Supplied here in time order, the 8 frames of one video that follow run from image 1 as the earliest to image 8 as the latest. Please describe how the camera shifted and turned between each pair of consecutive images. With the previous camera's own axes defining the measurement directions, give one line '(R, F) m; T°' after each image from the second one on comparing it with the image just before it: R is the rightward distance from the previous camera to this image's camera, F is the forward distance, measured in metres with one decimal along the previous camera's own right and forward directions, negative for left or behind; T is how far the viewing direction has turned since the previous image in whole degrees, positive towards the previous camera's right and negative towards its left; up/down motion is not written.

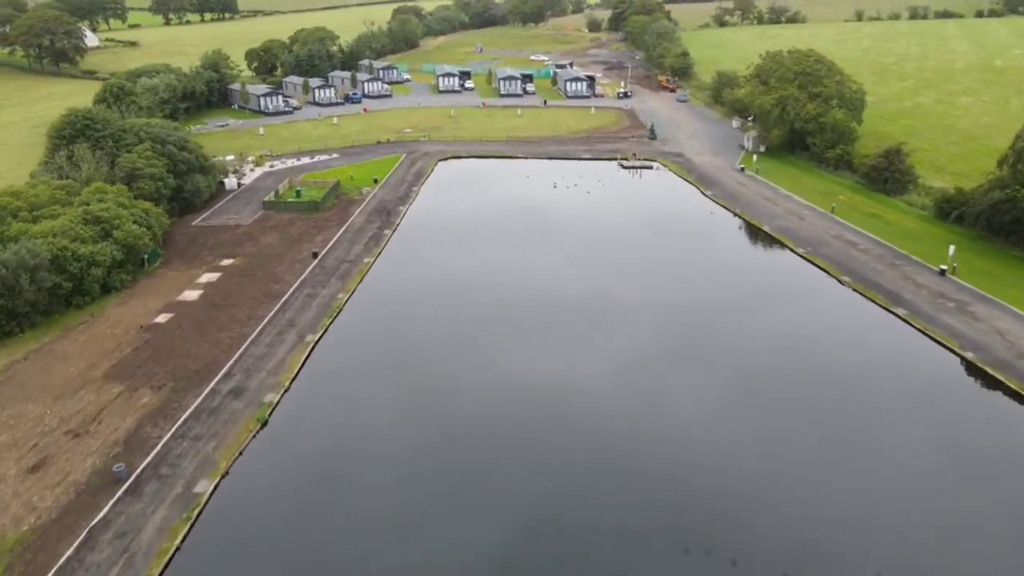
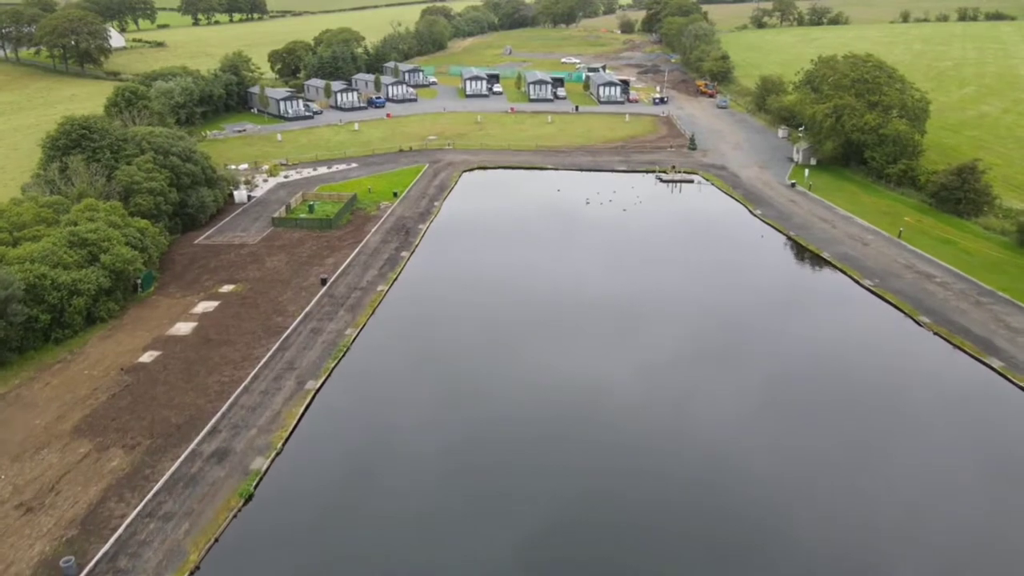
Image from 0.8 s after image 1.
(-0.2, +4.6) m; -2°
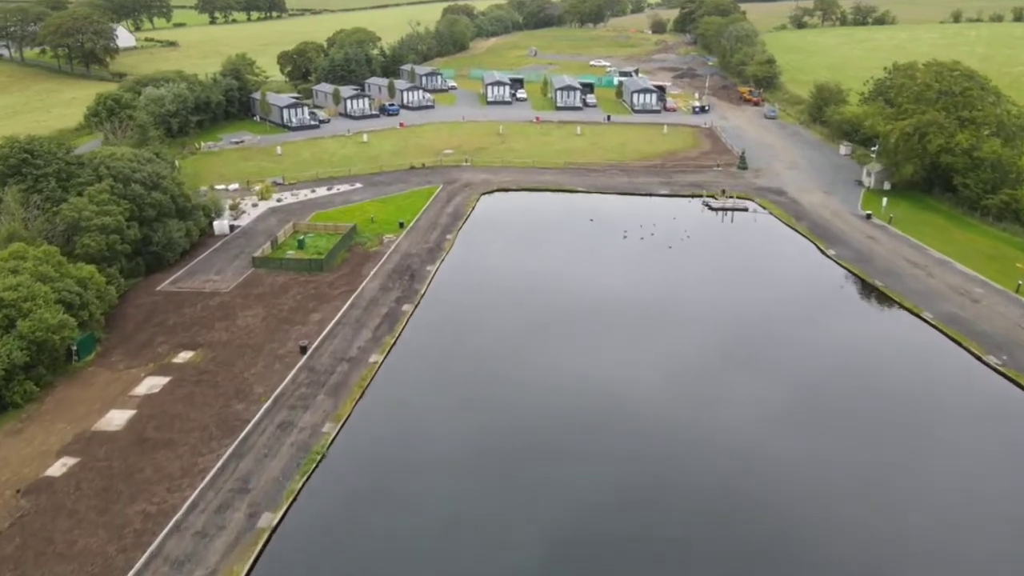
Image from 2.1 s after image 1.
(-0.3, +8.2) m; -2°
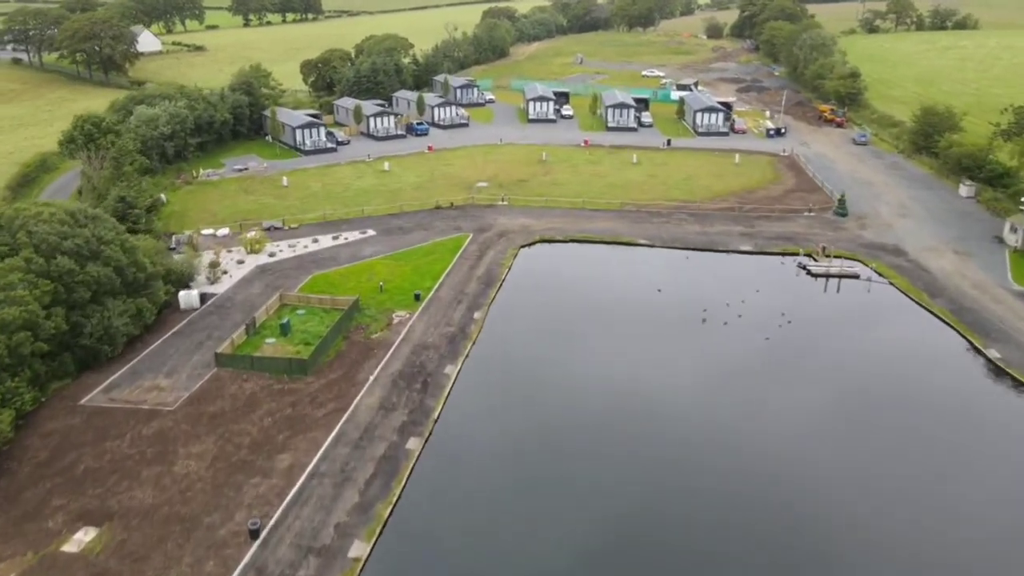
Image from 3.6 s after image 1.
(-0.5, +10.8) m; -3°
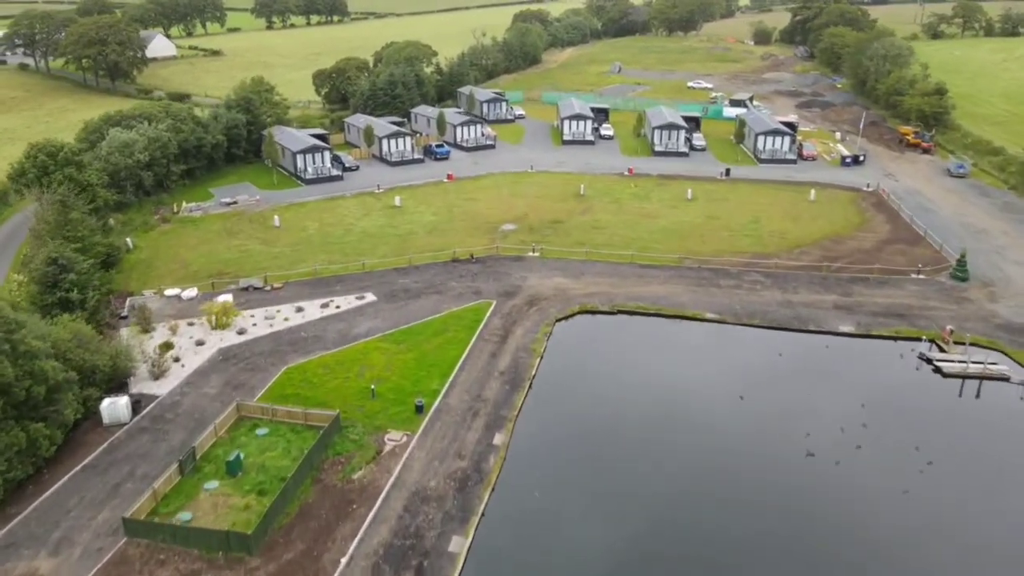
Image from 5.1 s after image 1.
(-0.3, +9.7) m; -2°
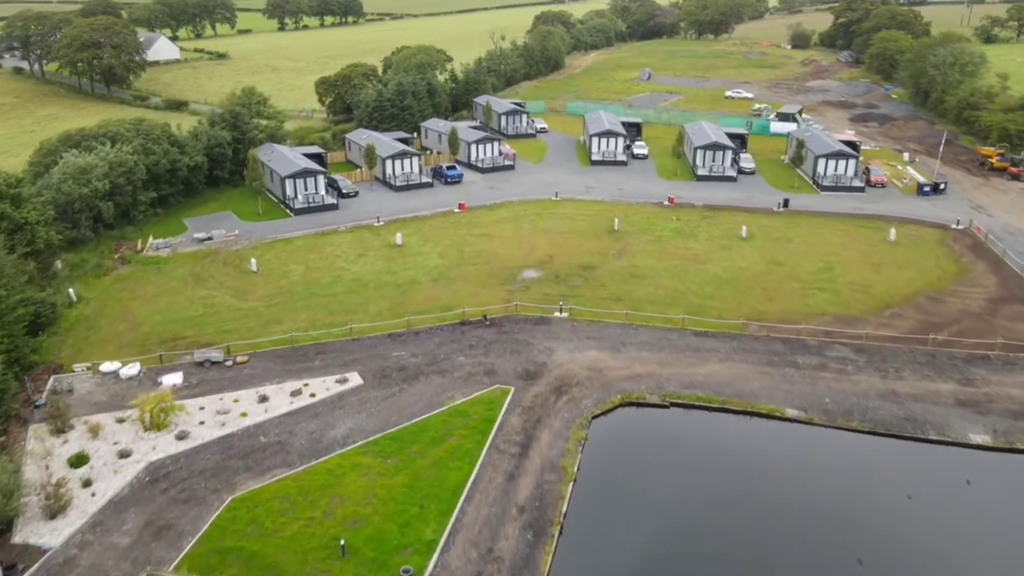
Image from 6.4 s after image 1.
(-0.3, +8.4) m; -1°
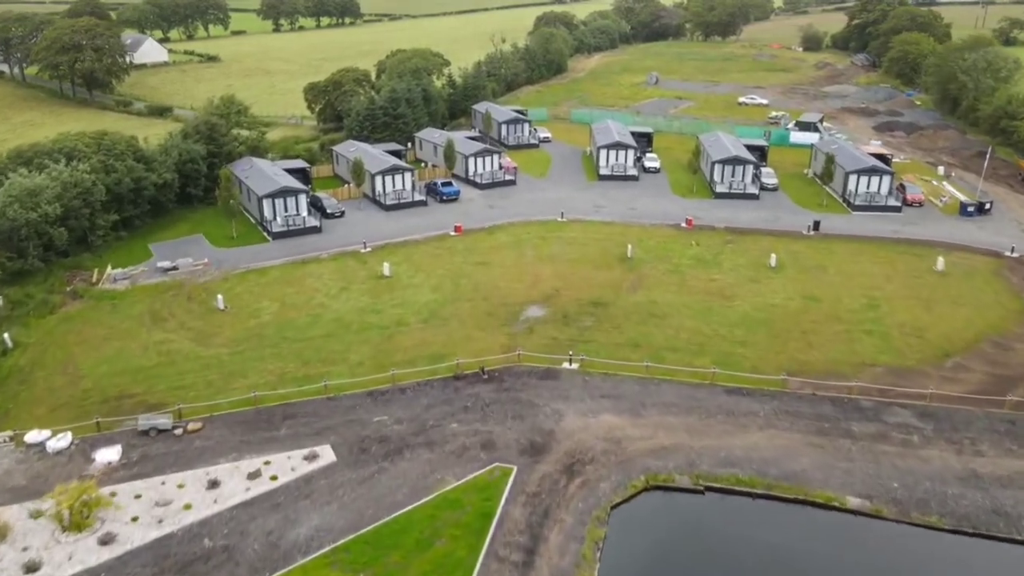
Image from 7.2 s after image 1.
(-0.1, +5.0) m; 0°
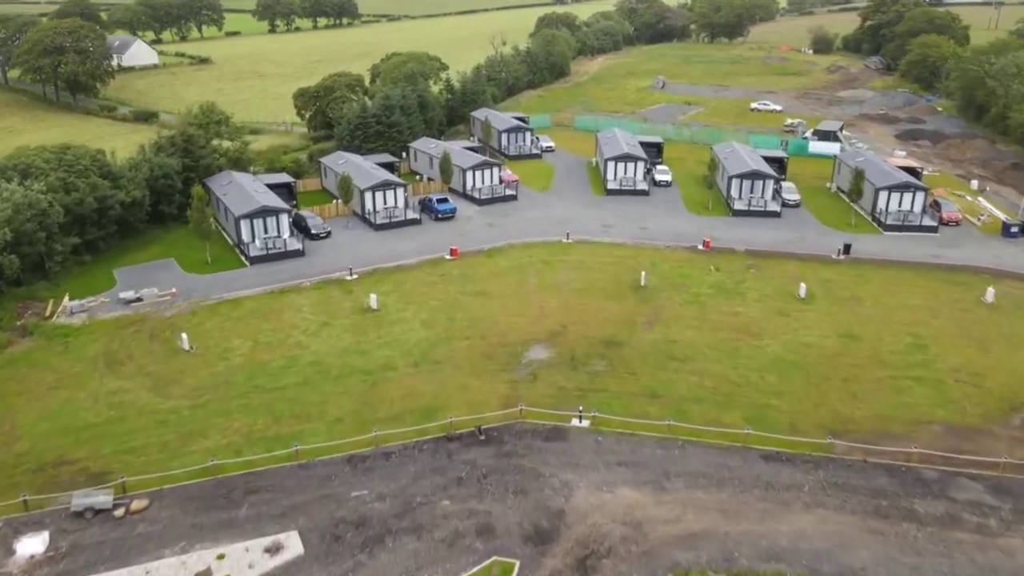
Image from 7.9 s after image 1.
(0.0, +4.2) m; 0°
